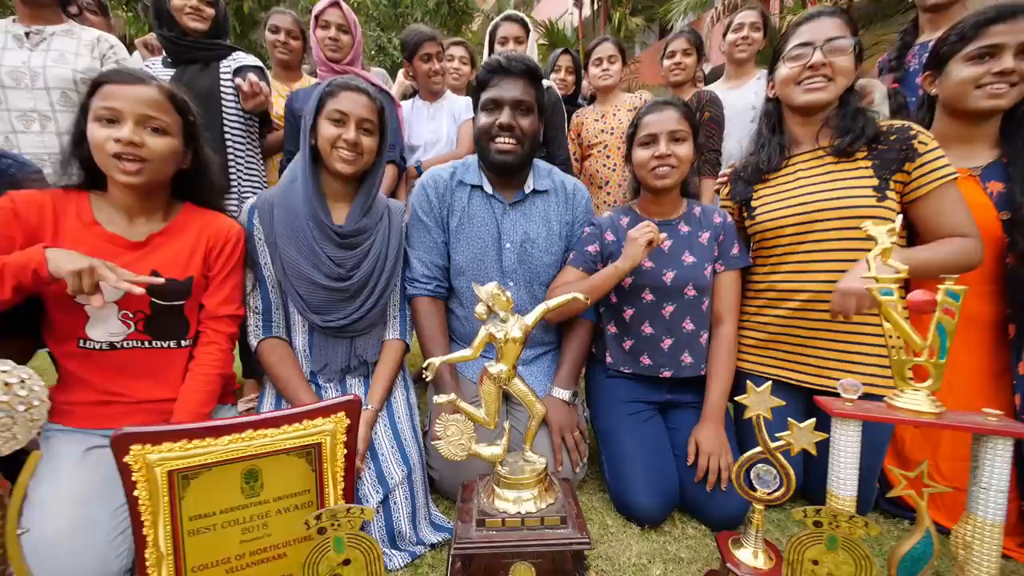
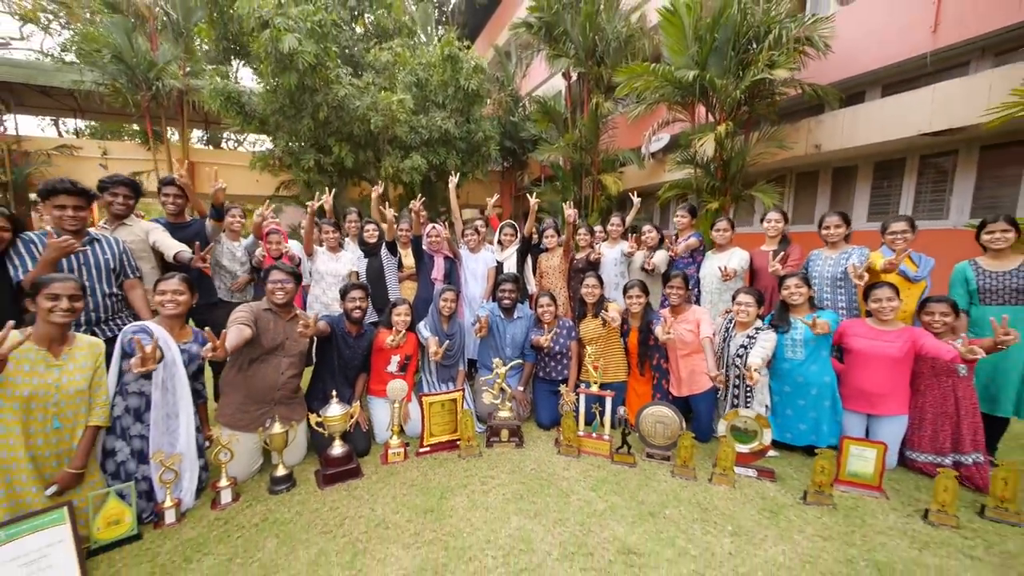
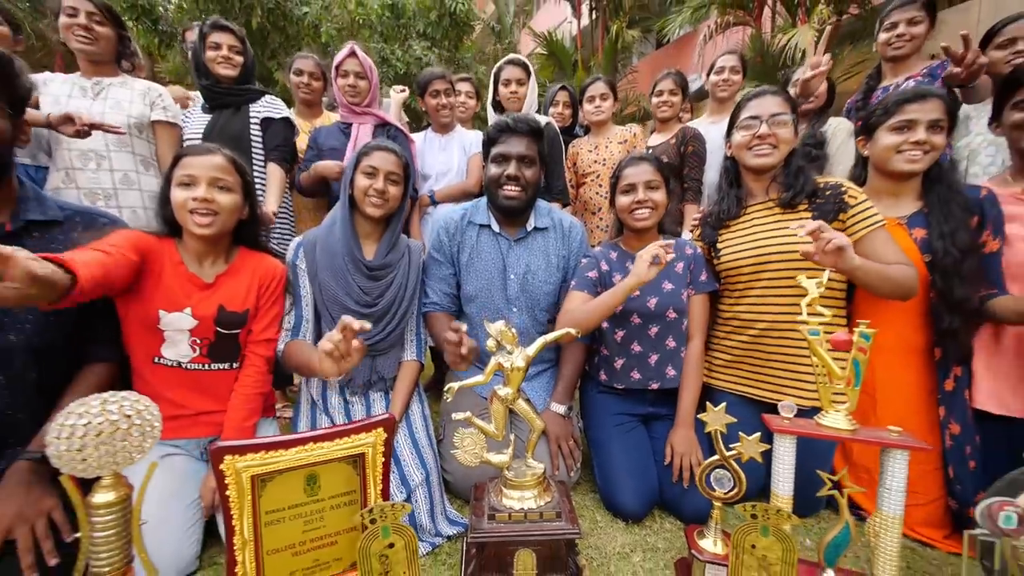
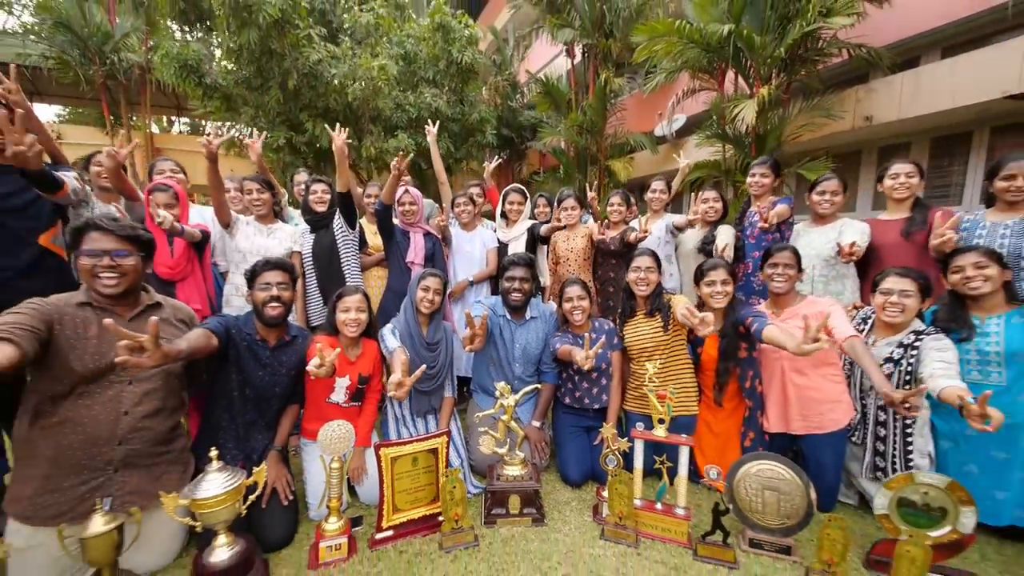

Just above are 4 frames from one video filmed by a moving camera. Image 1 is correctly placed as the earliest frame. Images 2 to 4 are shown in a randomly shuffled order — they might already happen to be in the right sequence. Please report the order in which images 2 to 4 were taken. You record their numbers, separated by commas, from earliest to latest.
3, 4, 2
